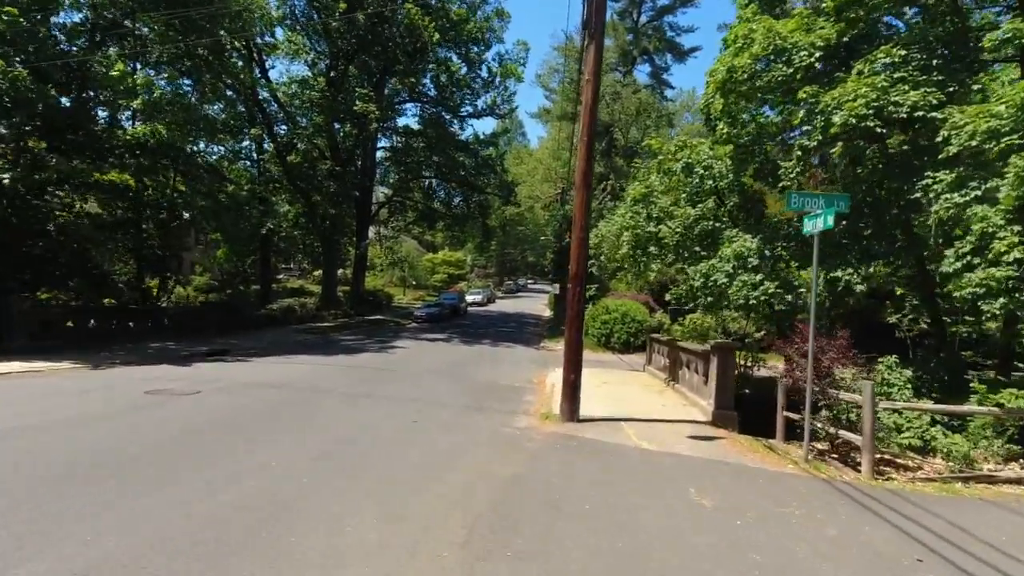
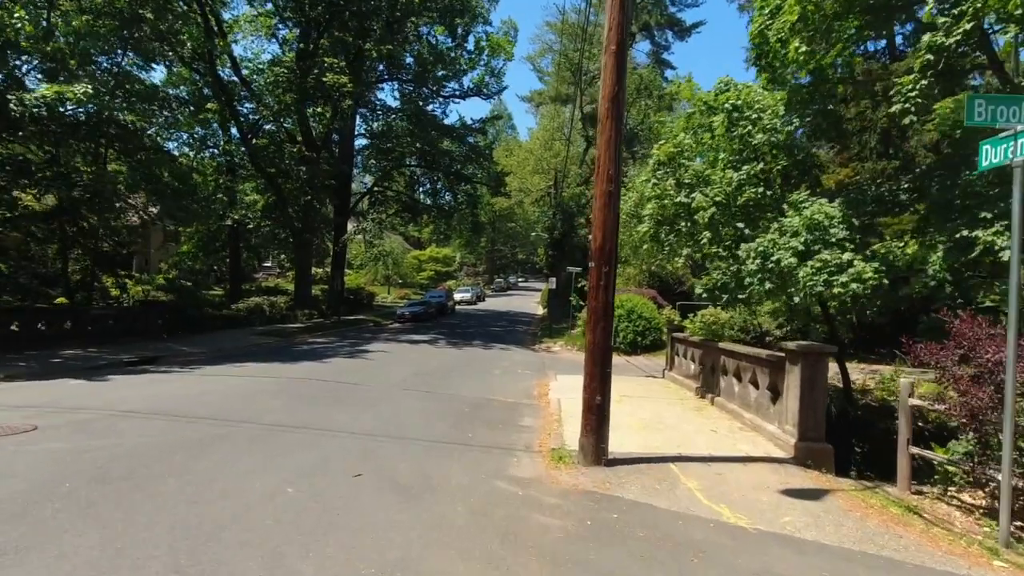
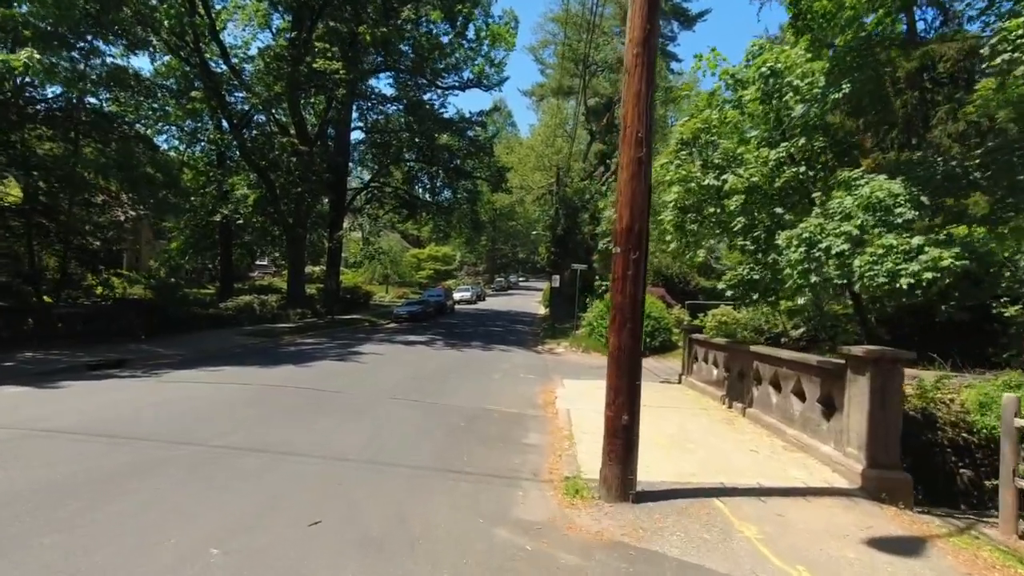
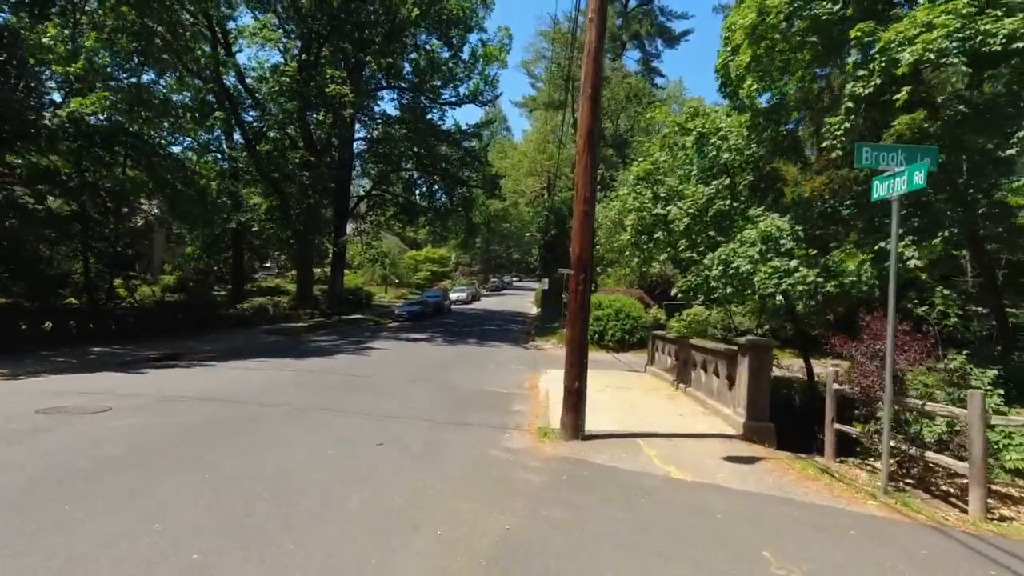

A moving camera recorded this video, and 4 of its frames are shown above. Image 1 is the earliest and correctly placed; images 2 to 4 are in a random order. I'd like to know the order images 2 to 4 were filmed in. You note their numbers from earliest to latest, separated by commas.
4, 2, 3
